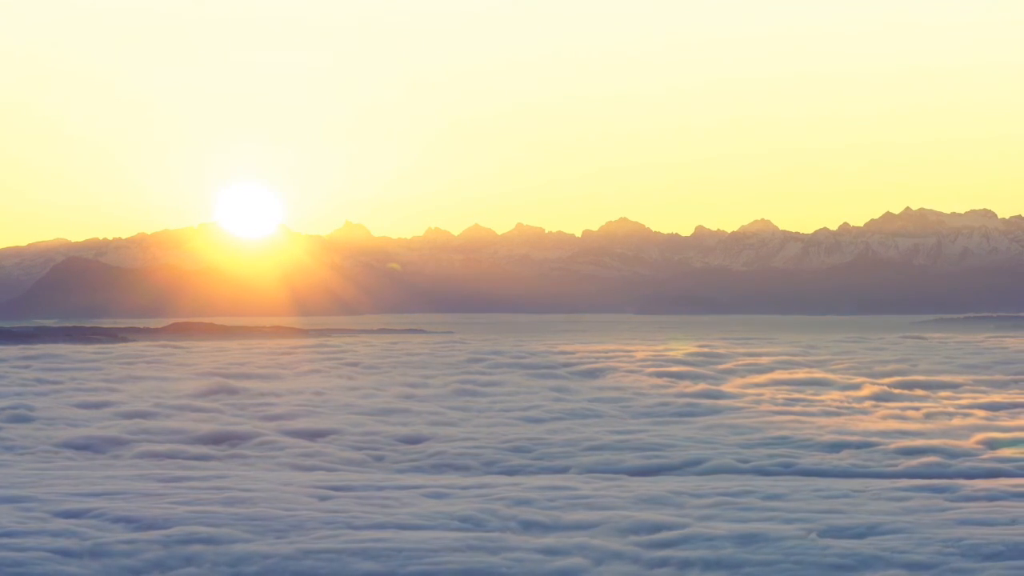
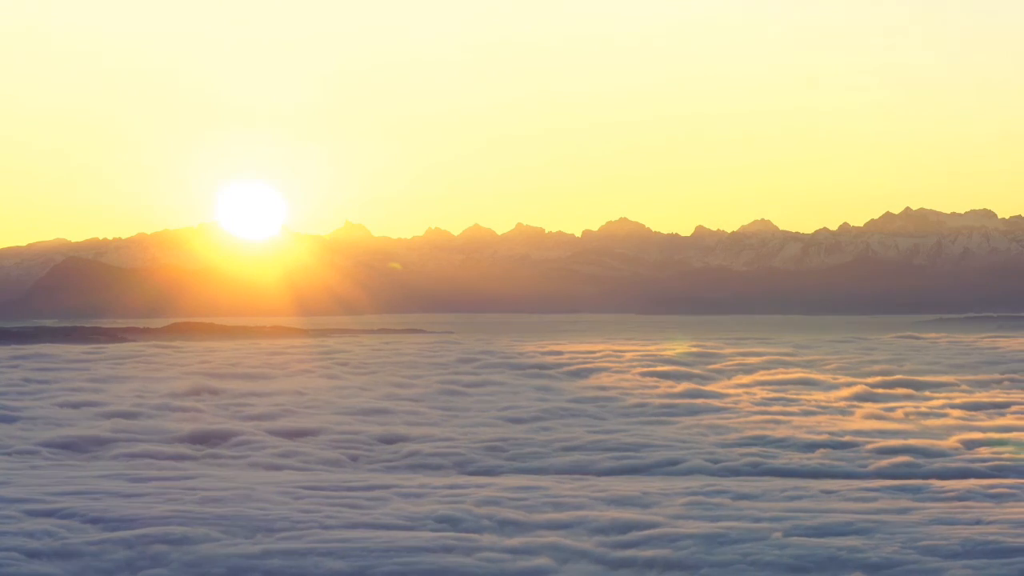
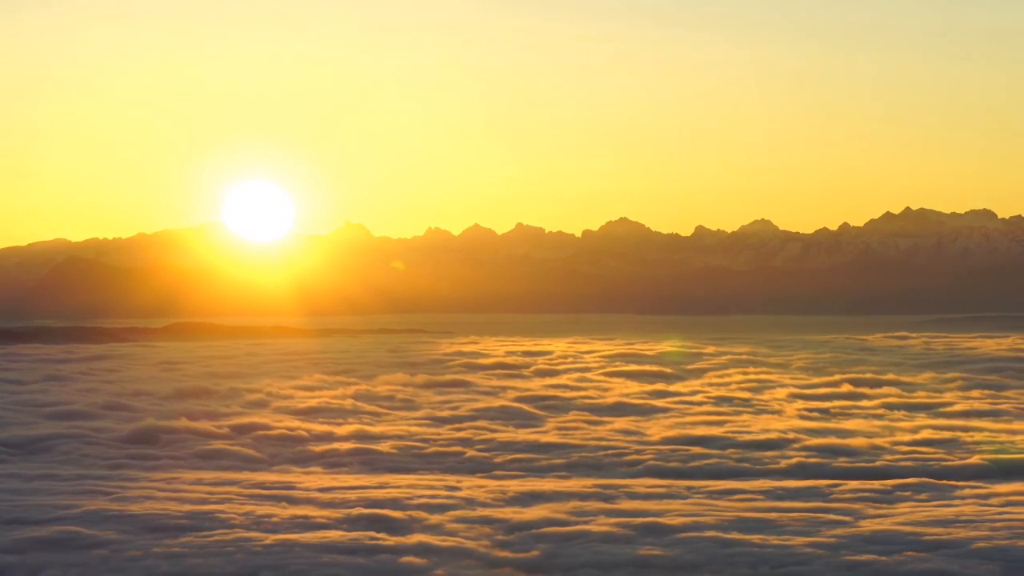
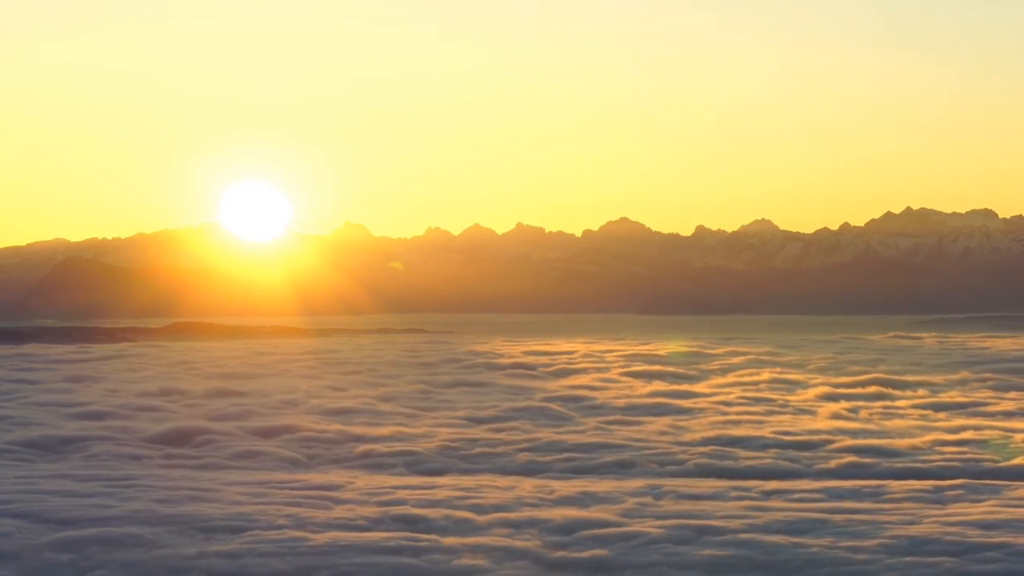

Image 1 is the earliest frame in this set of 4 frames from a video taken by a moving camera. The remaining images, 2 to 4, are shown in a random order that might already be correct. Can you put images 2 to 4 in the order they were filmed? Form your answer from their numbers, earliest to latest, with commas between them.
2, 4, 3
